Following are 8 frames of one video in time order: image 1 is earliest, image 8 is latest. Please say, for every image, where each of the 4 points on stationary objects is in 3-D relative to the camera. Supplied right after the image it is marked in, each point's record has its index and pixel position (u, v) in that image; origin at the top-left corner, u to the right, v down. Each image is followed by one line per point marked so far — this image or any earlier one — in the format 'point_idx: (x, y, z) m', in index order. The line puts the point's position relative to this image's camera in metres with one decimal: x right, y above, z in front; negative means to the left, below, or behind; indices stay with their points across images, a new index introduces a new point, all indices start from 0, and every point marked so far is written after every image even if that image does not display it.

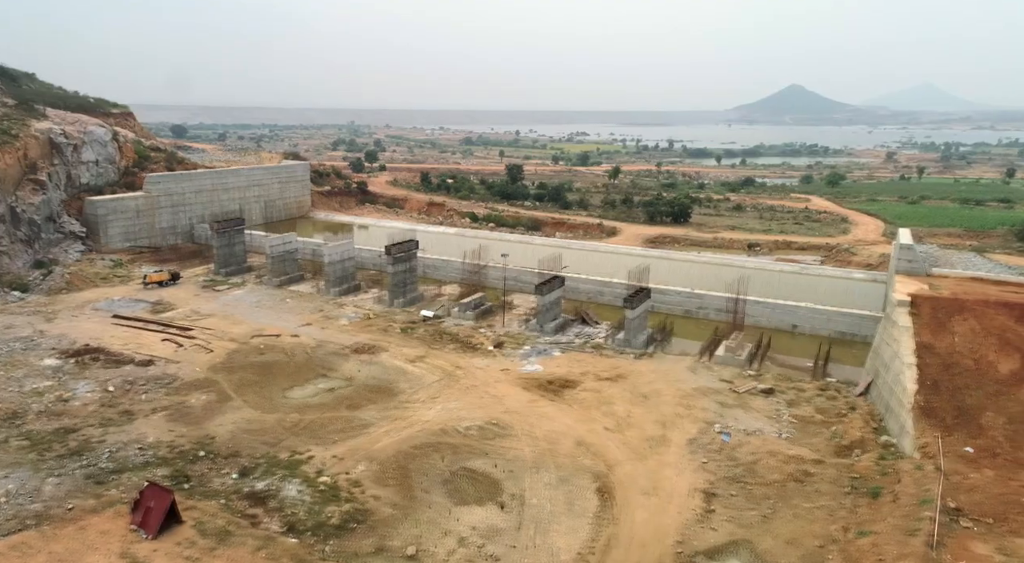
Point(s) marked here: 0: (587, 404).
0: (+1.2, -2.0, +11.1) m
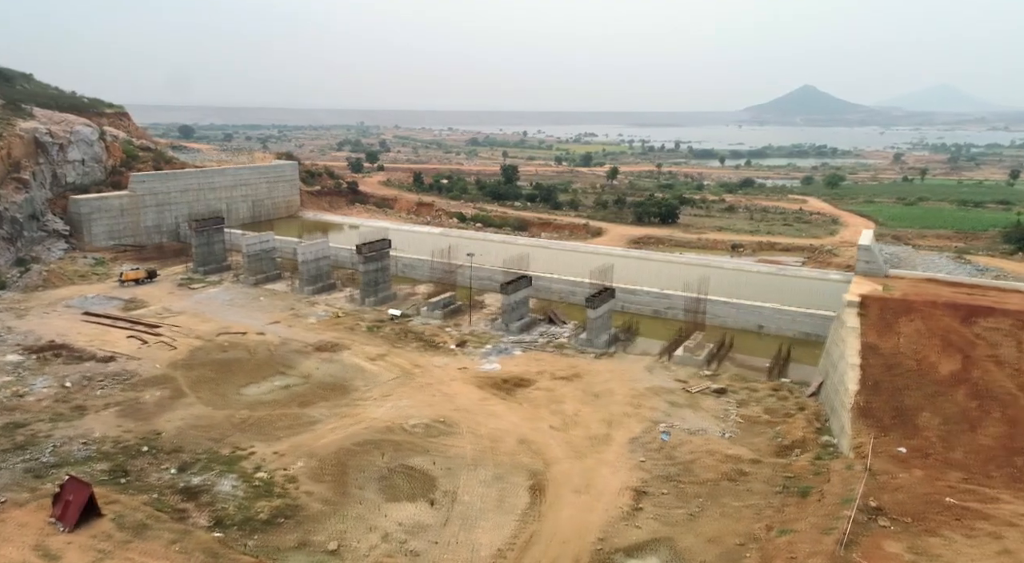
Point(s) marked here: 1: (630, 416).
0: (+0.4, -2.0, +11.1) m
1: (+1.9, -2.1, +10.6) m
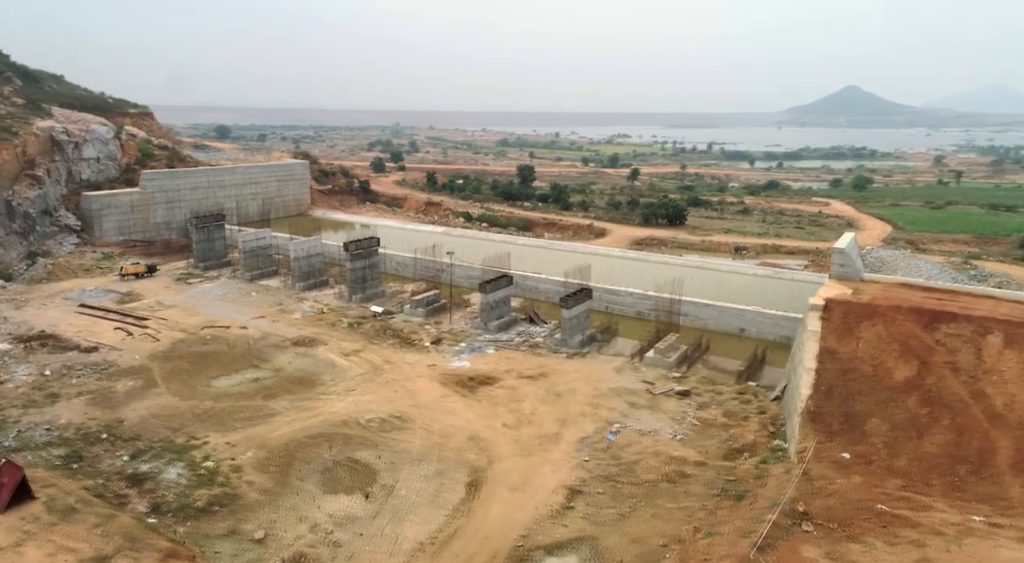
0: (-0.3, -2.0, +11.2) m
1: (+1.2, -2.1, +10.6) m
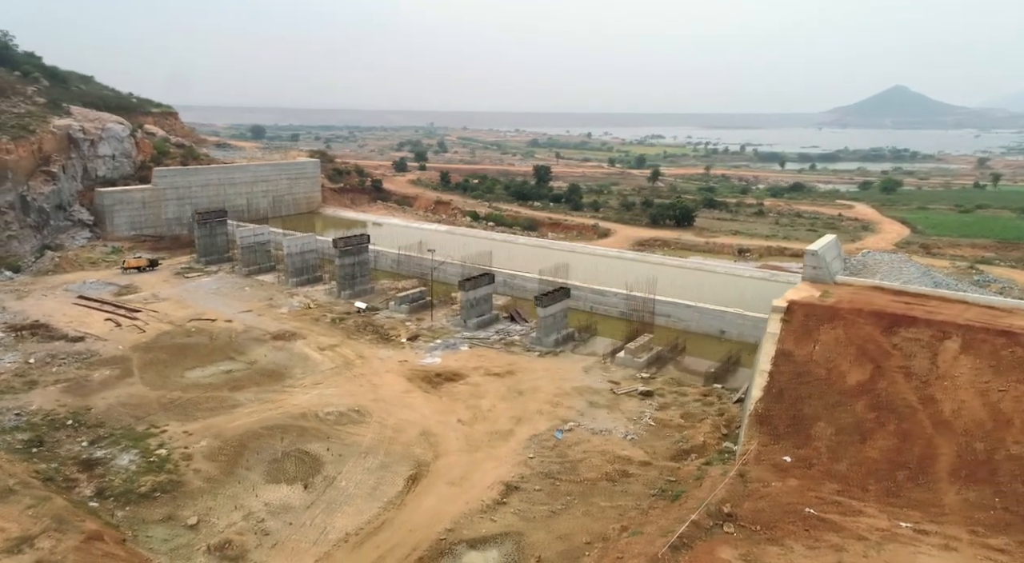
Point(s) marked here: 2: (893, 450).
0: (-0.9, -2.0, +11.3) m
1: (+0.5, -2.1, +10.7) m
2: (+4.6, -2.0, +8.1) m
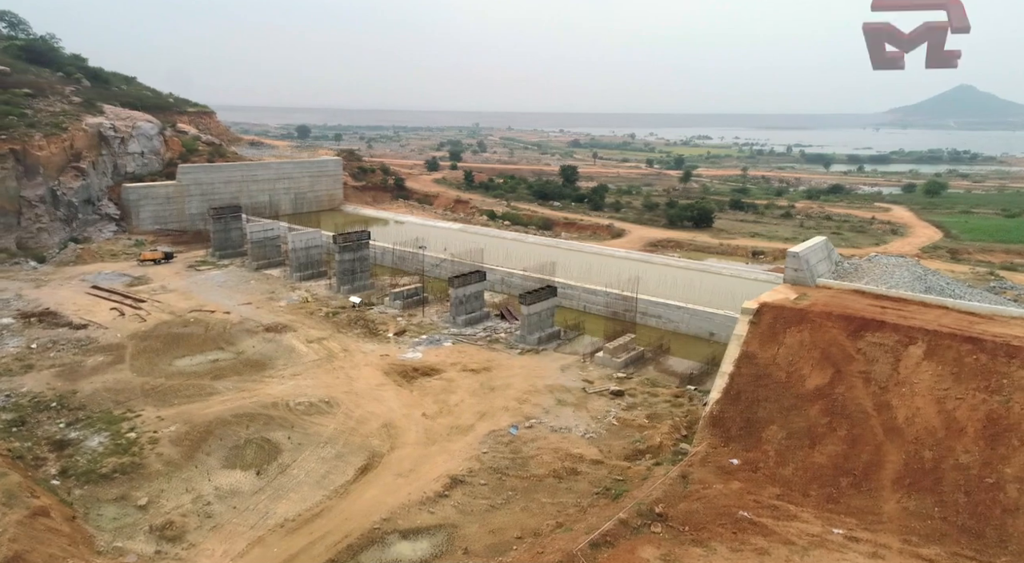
0: (-1.4, -1.9, +11.4) m
1: (-0.1, -2.1, +10.7) m
2: (+3.9, -2.1, +7.9) m
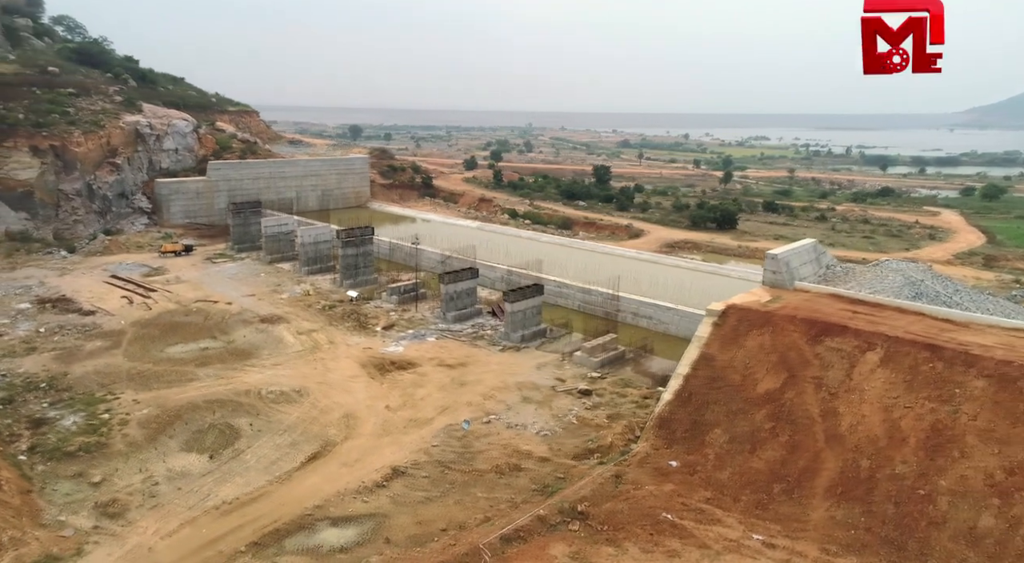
0: (-2.0, -1.8, +11.6) m
1: (-0.7, -2.0, +10.8) m
2: (+3.1, -2.1, +7.7) m
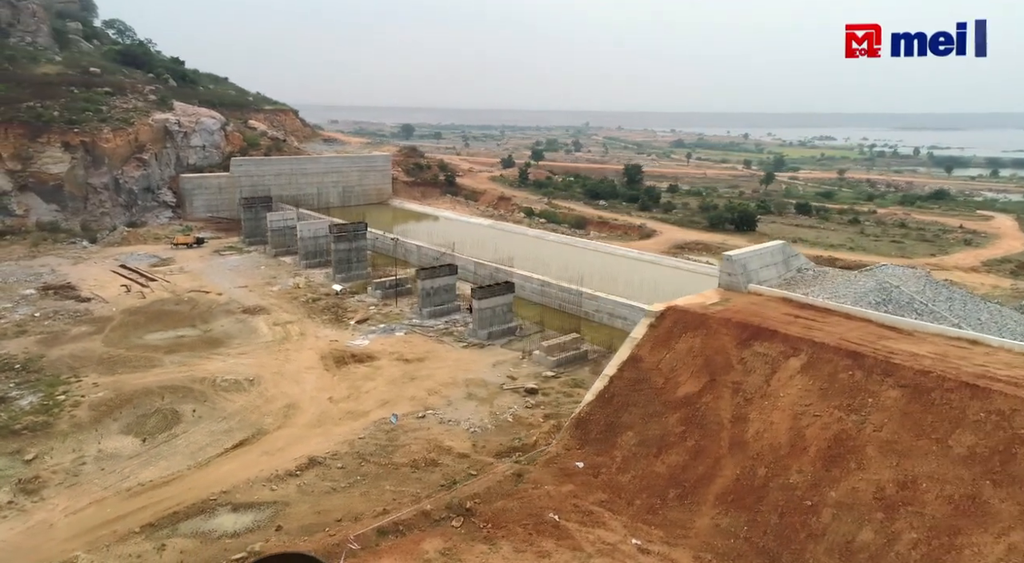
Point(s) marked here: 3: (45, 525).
0: (-2.9, -1.7, +11.8) m
1: (-1.6, -1.9, +10.9) m
2: (+1.9, -2.1, +7.5) m
3: (-5.1, -2.7, +7.3) m
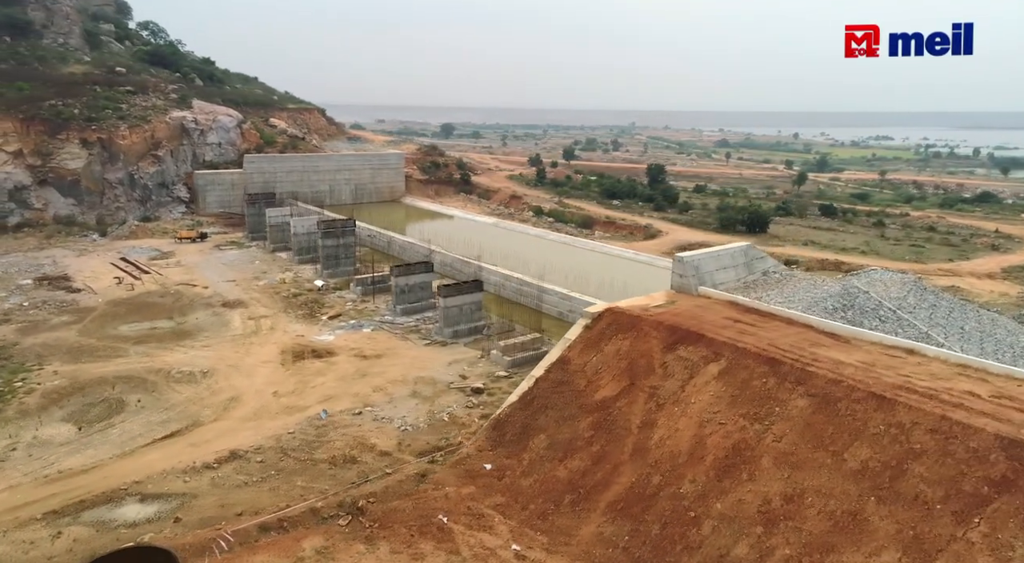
0: (-3.7, -1.6, +11.9) m
1: (-2.5, -1.9, +10.9) m
2: (+0.7, -2.1, +7.3) m
3: (-6.3, -2.5, +7.5) m
